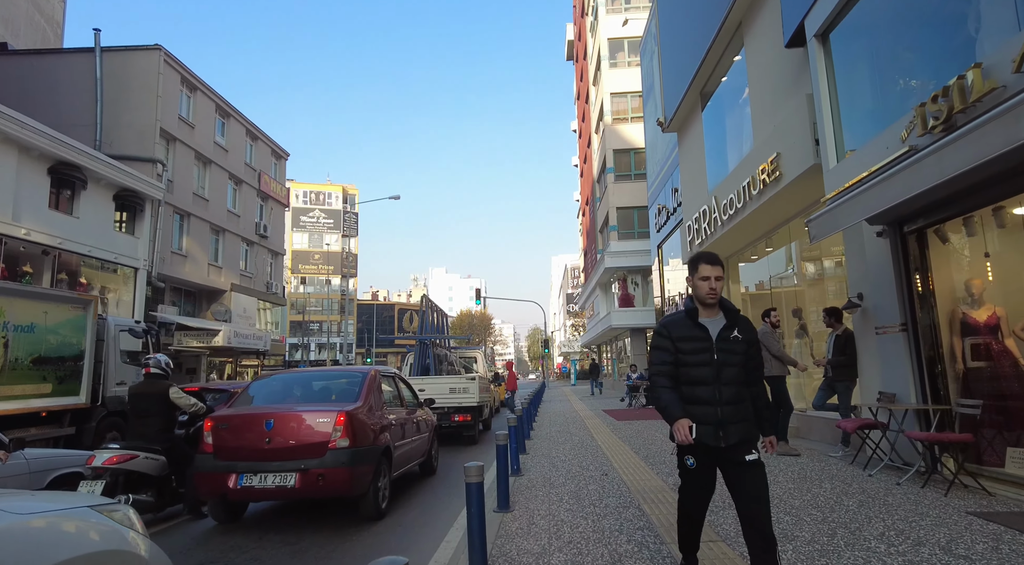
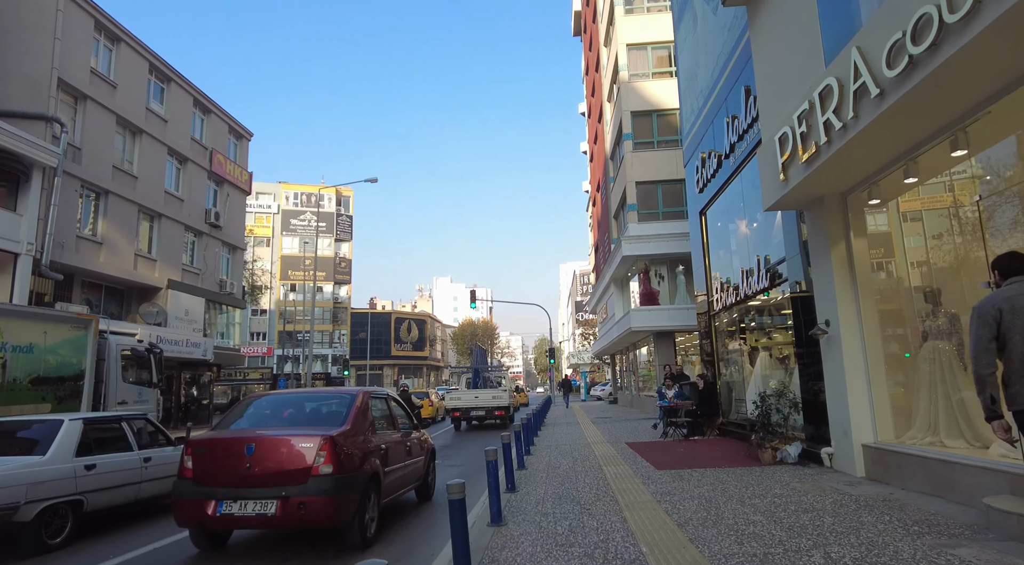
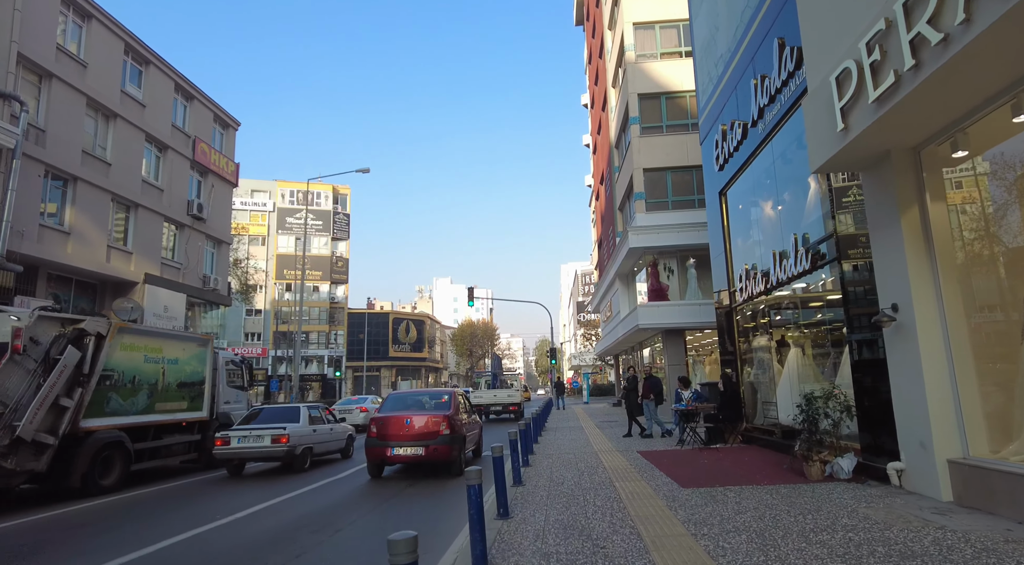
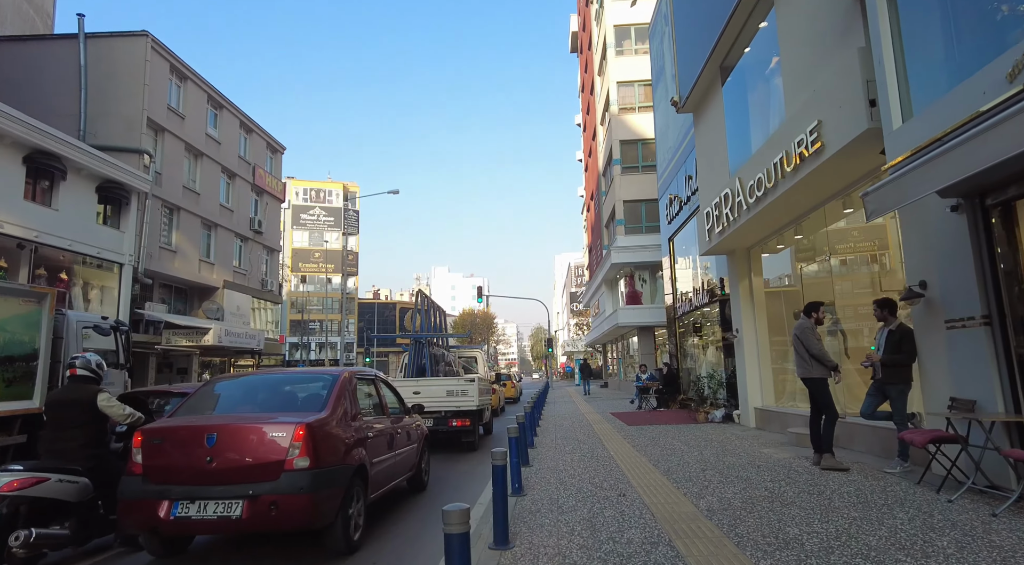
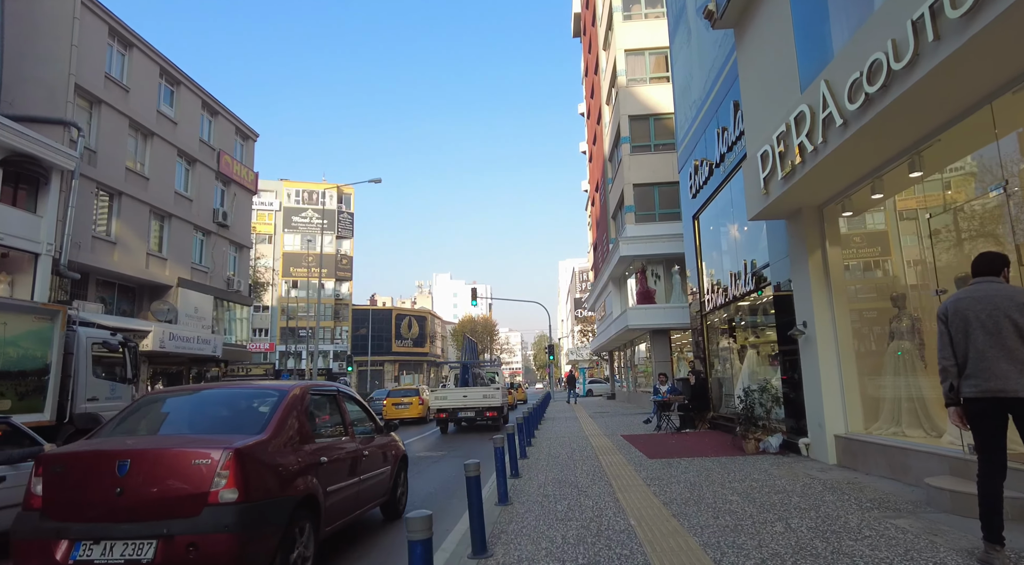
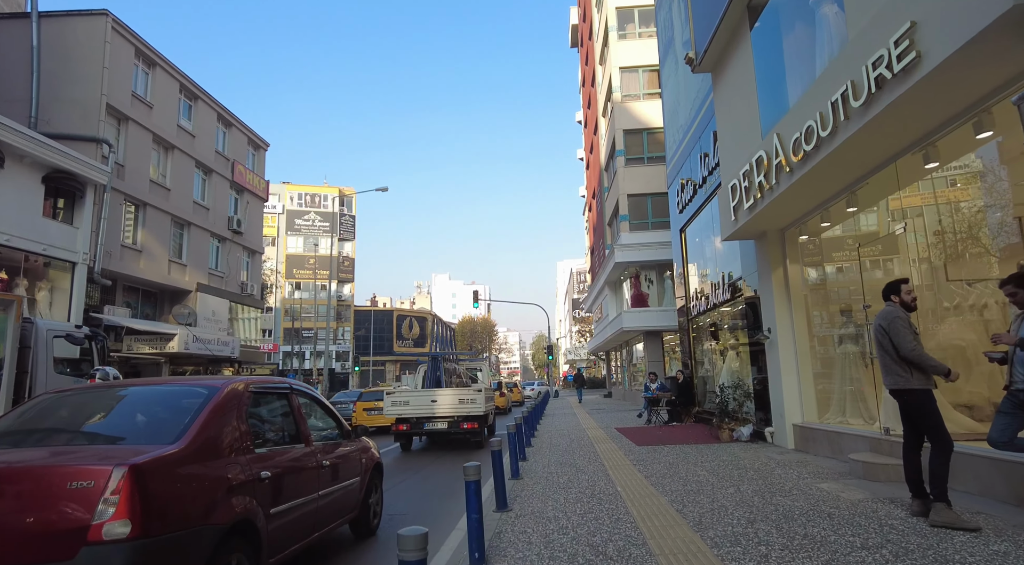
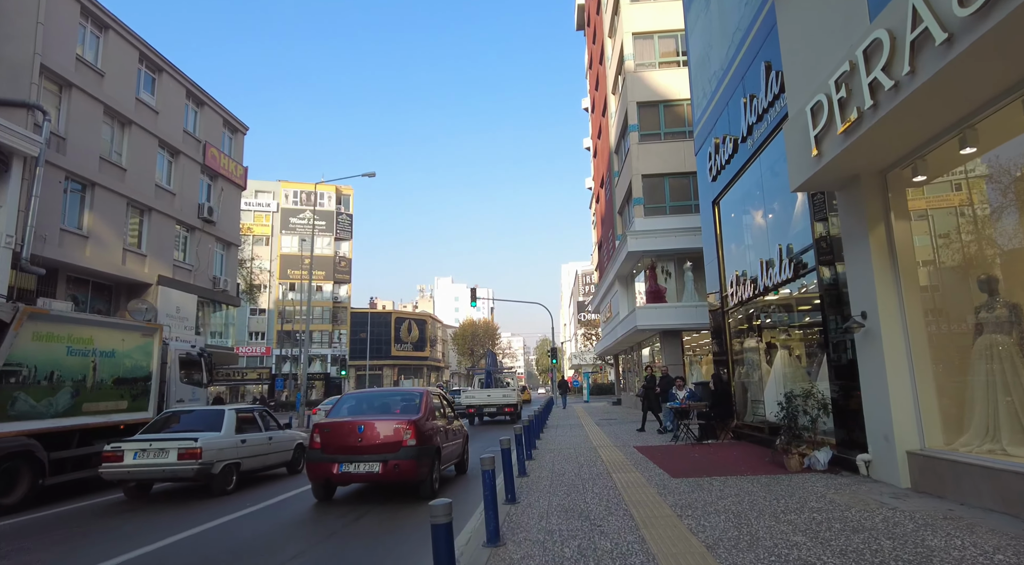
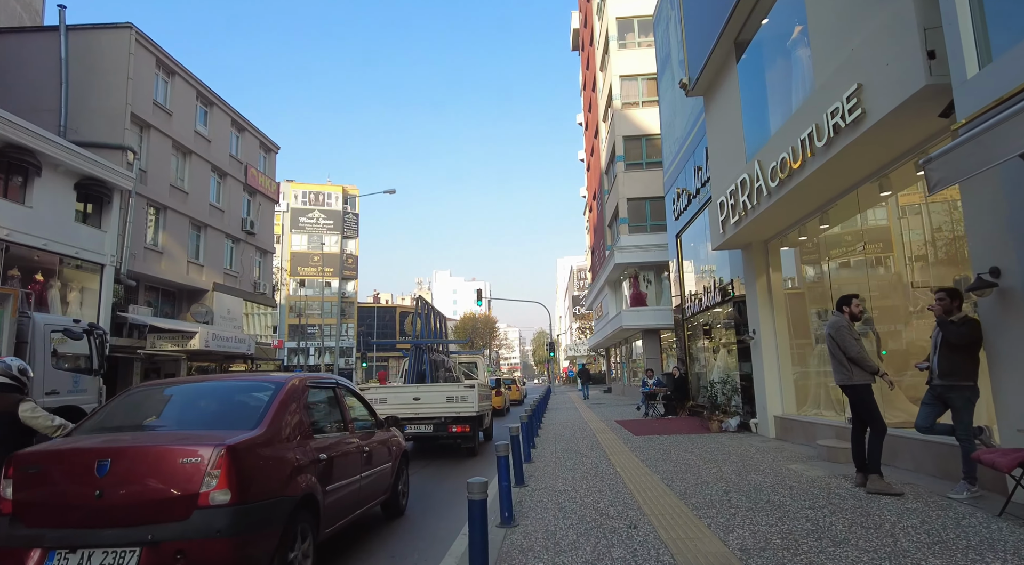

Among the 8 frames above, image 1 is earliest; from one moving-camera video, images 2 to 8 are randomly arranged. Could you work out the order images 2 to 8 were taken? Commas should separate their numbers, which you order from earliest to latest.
4, 8, 6, 5, 2, 7, 3
